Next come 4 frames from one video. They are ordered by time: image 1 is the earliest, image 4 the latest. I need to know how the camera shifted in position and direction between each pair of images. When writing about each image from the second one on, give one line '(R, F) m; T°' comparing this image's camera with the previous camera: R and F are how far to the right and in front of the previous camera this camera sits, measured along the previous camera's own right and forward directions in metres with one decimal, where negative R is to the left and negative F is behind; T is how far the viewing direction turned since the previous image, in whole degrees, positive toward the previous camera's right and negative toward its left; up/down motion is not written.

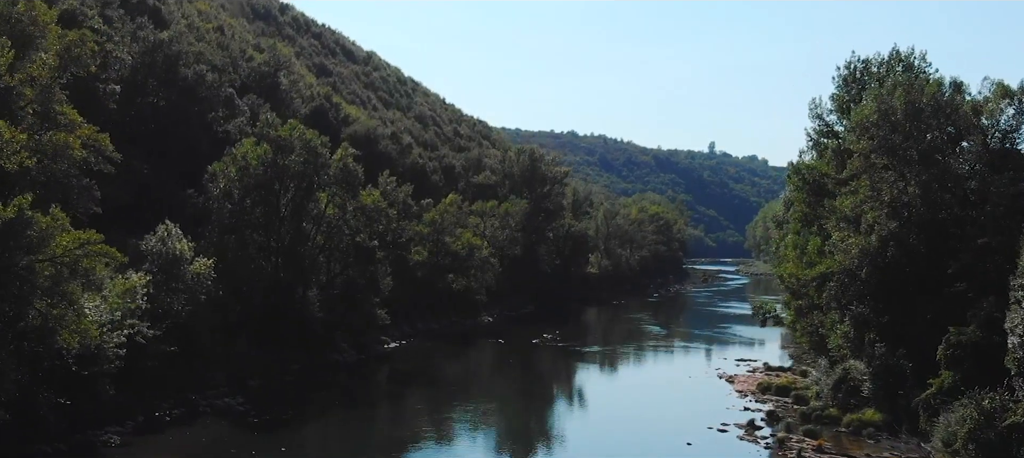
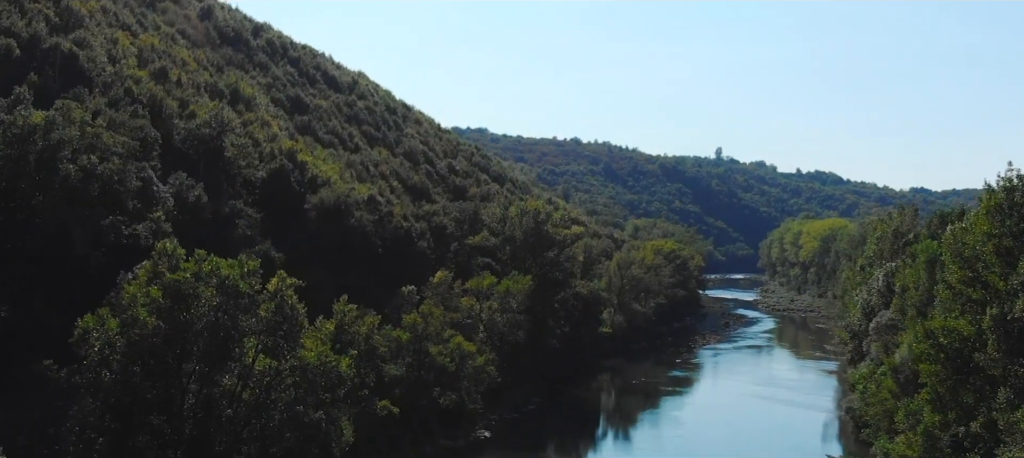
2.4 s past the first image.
(0.0, +11.5) m; 0°
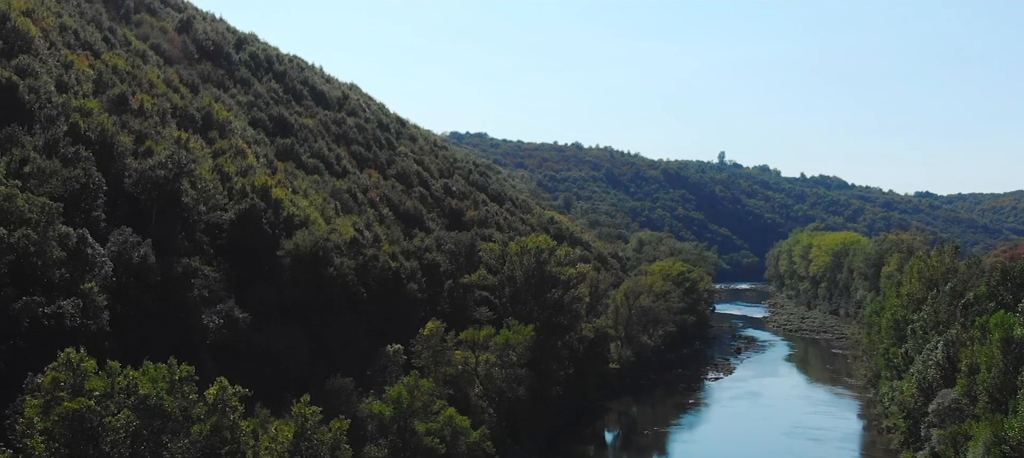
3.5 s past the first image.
(0.0, +5.9) m; 0°
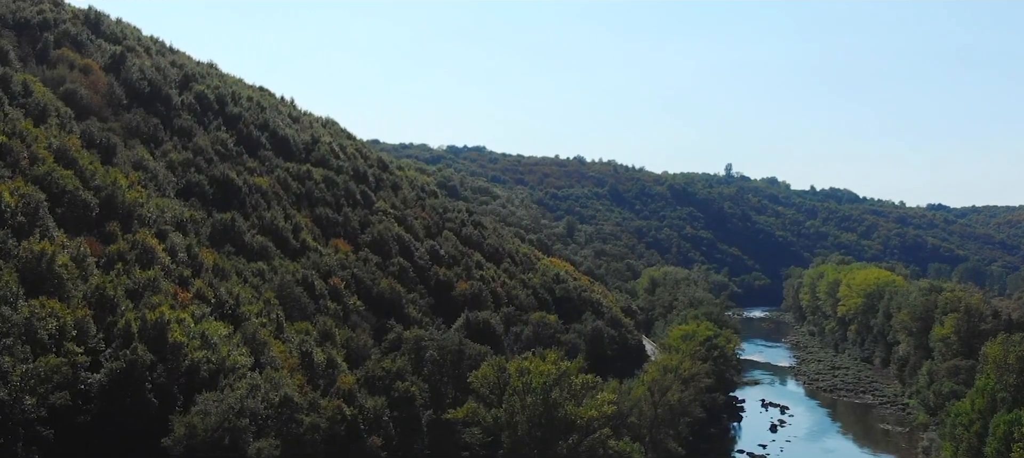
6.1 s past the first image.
(+0.1, +14.7) m; 0°
